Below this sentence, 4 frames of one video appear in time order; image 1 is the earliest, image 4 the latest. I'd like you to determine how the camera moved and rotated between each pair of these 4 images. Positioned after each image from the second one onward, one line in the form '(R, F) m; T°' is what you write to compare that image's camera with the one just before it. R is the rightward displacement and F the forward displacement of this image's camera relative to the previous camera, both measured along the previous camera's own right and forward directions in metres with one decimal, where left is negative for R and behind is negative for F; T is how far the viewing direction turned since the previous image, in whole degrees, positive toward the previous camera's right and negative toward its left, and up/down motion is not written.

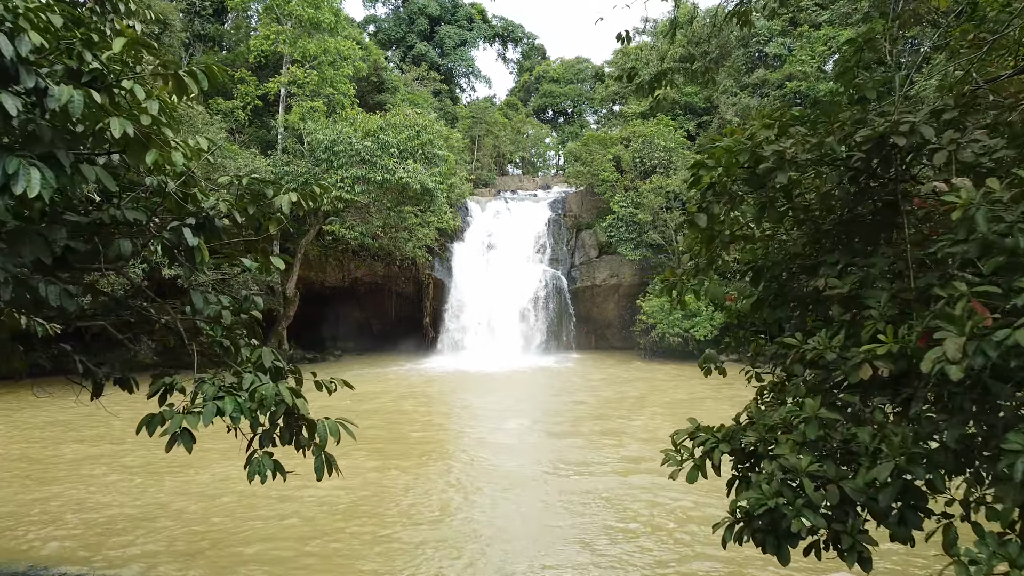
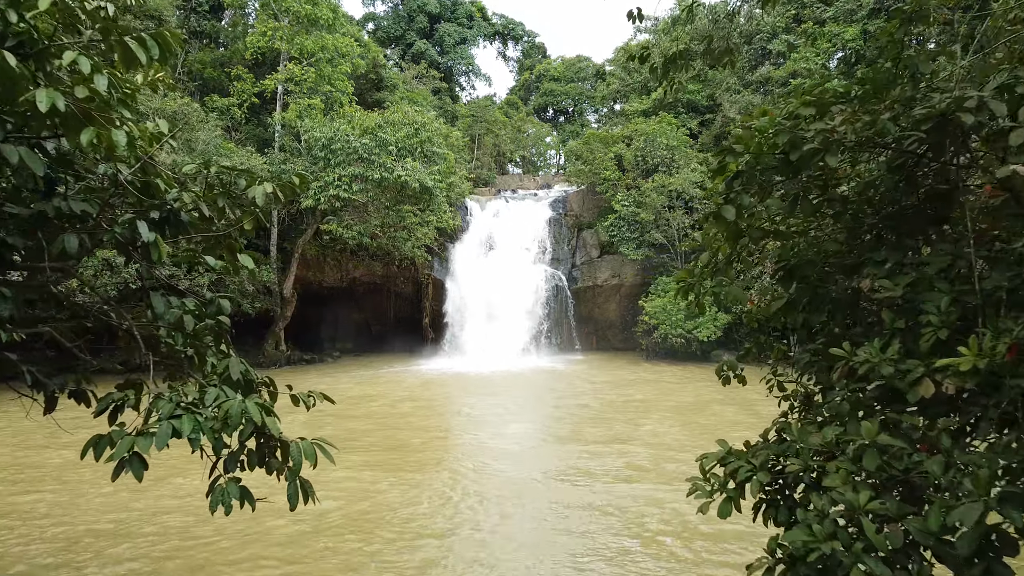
(0.0, +0.2) m; 0°
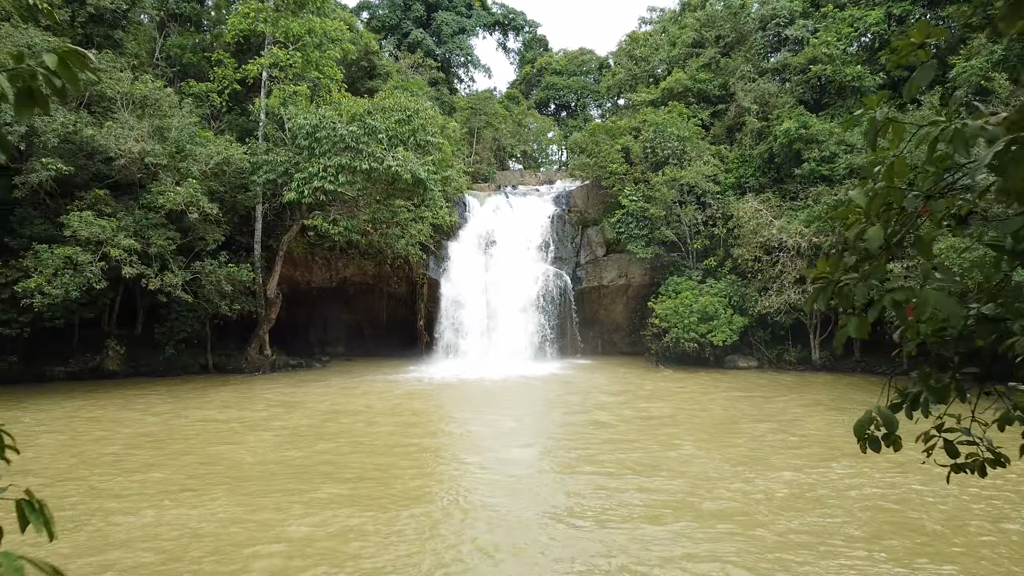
(0.0, +1.1) m; 0°
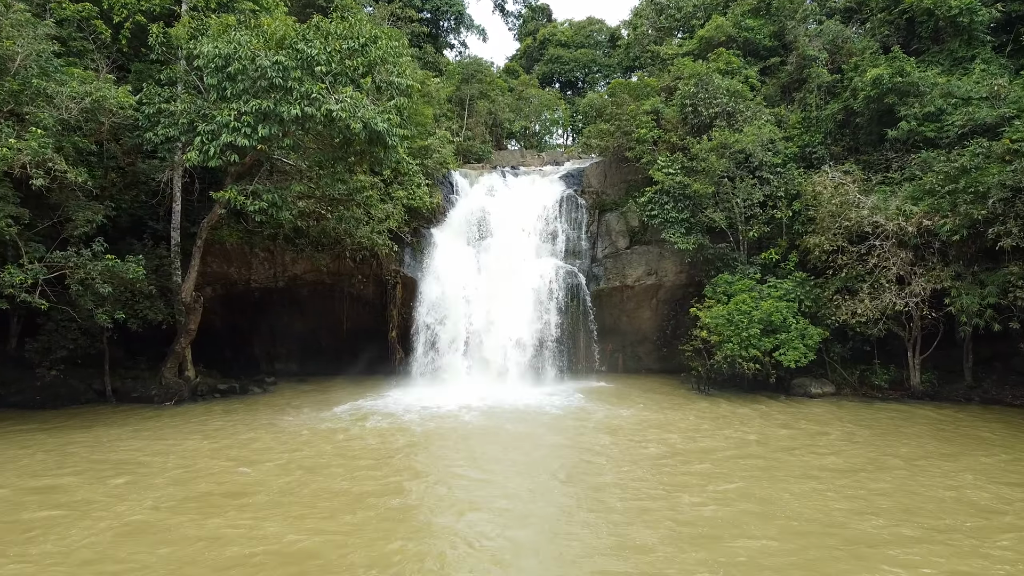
(0.0, +3.8) m; 0°
